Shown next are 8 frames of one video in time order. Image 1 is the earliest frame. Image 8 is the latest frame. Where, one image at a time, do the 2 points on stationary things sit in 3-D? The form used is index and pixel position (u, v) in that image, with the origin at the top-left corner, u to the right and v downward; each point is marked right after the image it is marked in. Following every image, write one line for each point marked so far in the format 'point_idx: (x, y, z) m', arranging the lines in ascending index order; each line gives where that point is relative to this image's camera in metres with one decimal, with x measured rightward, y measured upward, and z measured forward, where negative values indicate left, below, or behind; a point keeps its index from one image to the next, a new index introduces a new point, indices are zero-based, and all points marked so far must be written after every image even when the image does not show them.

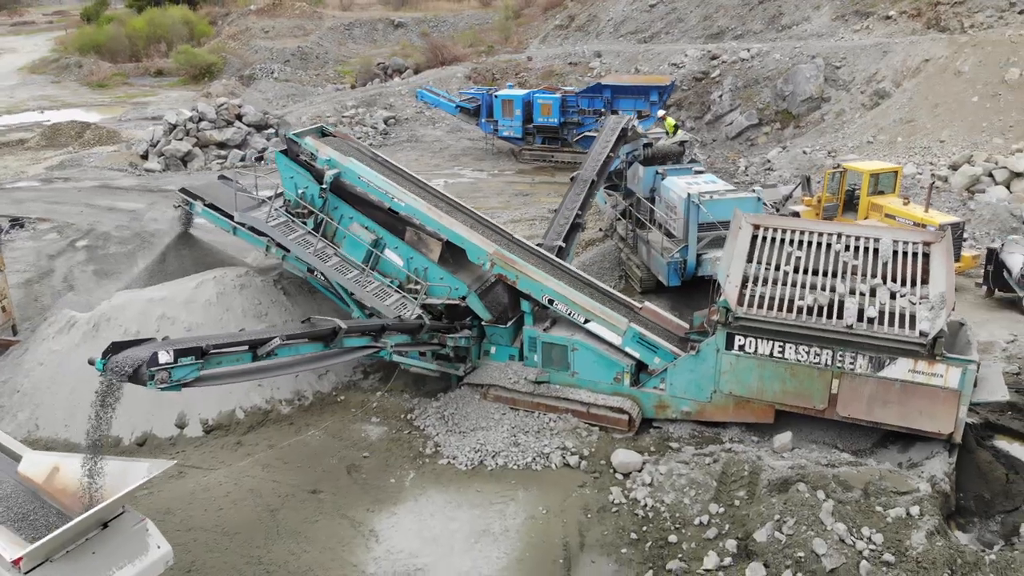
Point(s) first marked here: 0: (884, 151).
0: (+6.1, +2.2, +13.7) m
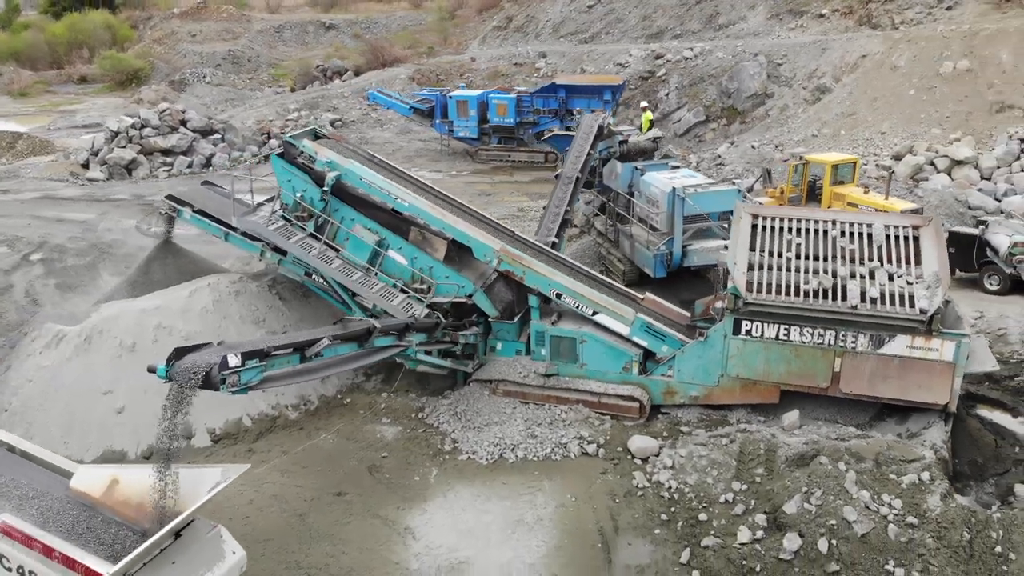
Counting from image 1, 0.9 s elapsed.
0: (+5.4, +2.5, +14.3) m
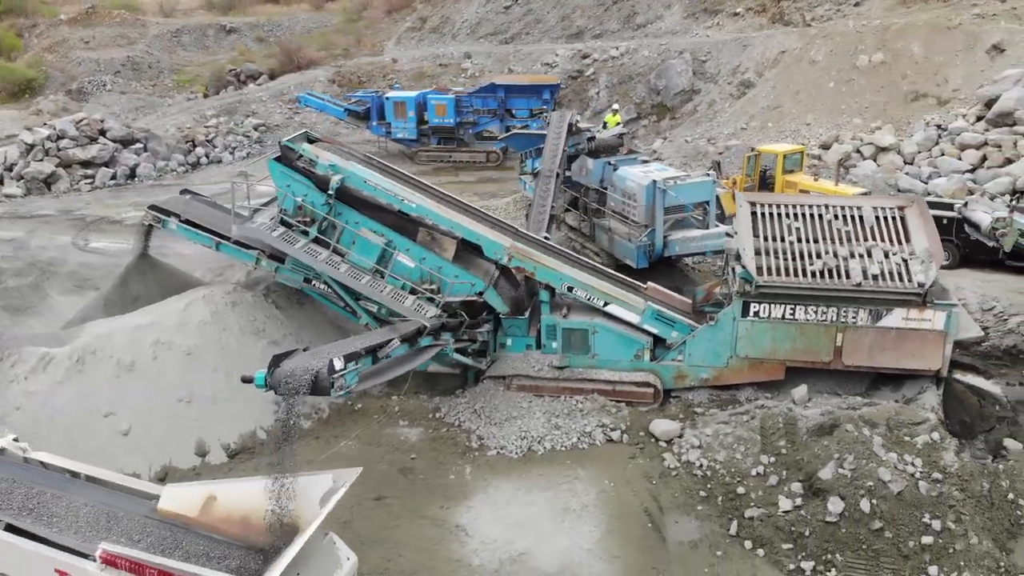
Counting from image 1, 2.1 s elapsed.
0: (+4.4, +2.7, +15.1) m
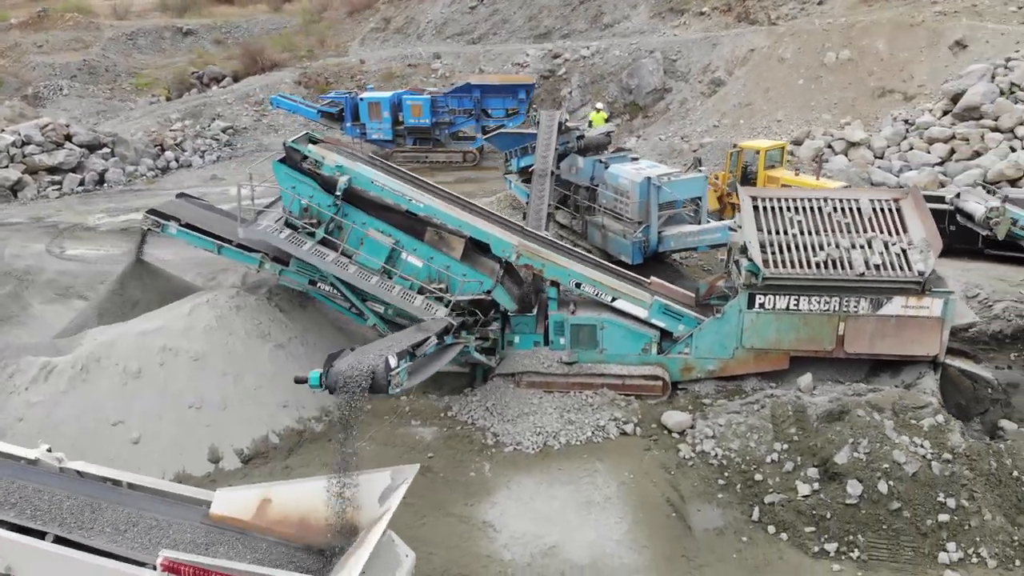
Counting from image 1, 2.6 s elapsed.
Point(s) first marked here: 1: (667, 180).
0: (+4.0, +2.9, +15.4) m
1: (+1.7, +1.2, +9.2) m
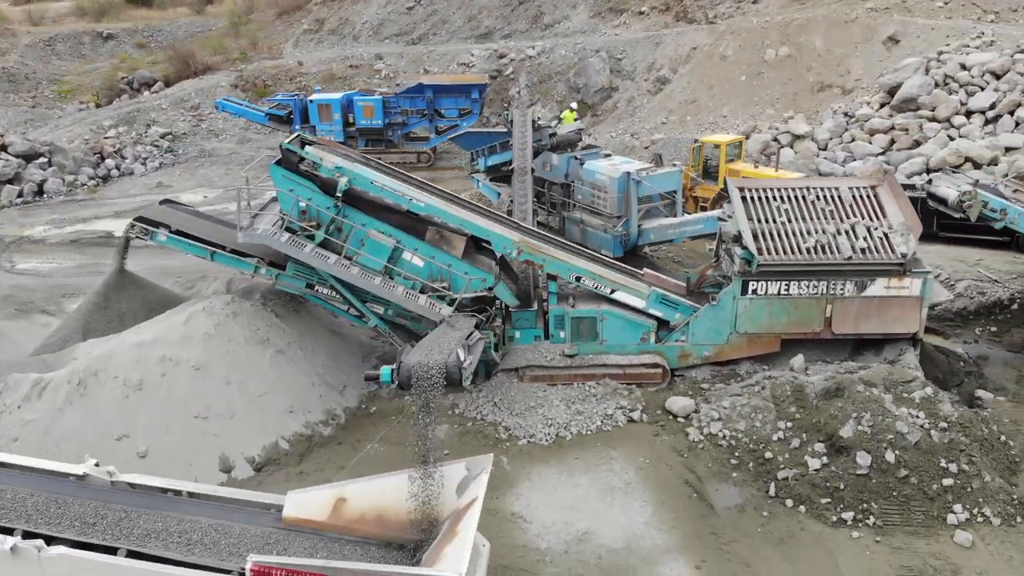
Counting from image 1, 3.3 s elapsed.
0: (+3.2, +3.0, +15.8) m
1: (+1.5, +1.3, +9.5) m
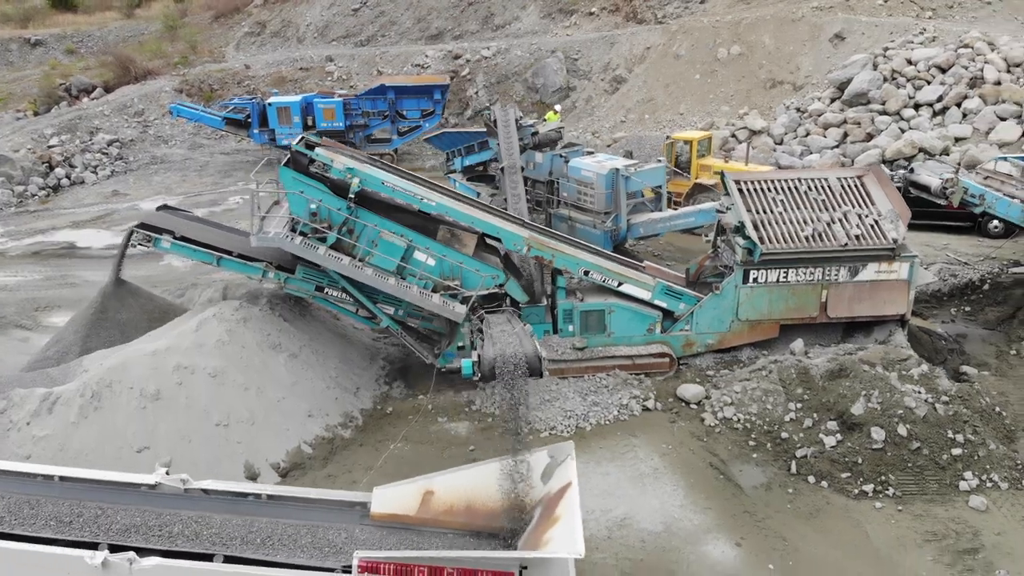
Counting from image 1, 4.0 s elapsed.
0: (+2.5, +3.1, +16.1) m
1: (+1.4, +1.4, +9.7) m
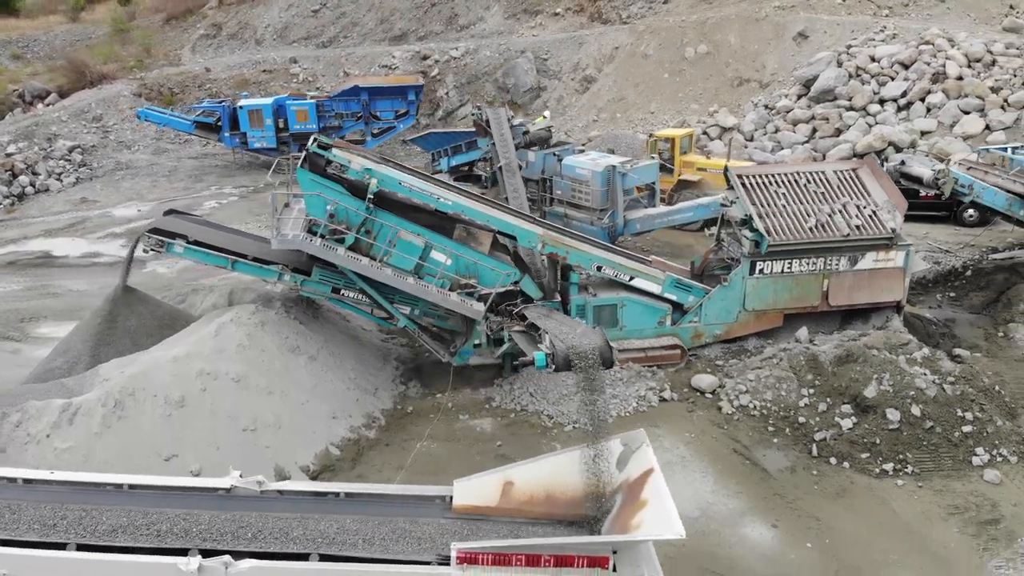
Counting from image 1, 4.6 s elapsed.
0: (+2.0, +3.2, +16.4) m
1: (+1.4, +1.4, +9.9) m
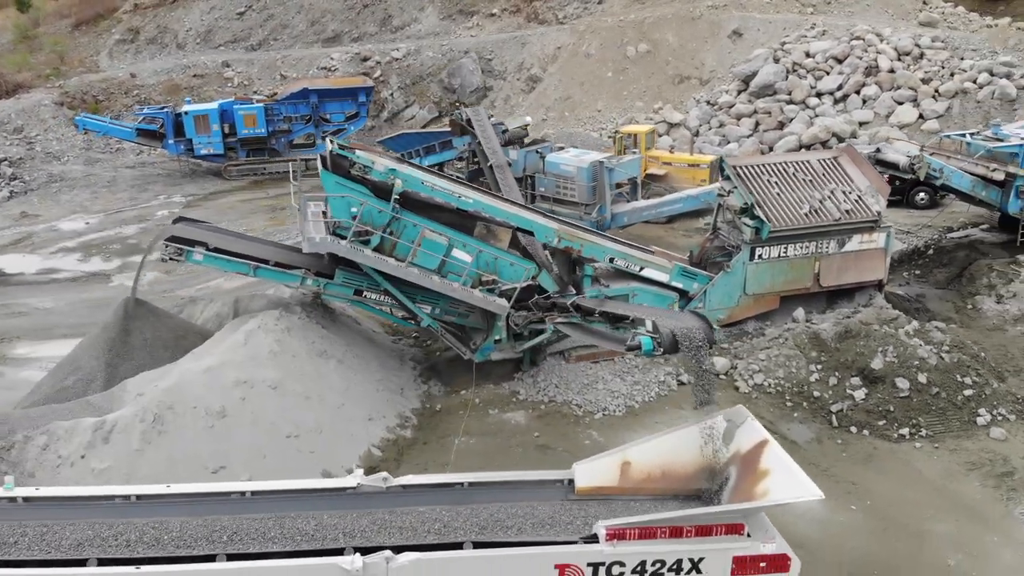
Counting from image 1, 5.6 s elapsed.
0: (+1.0, +3.3, +16.7) m
1: (+1.2, +1.5, +10.2) m
